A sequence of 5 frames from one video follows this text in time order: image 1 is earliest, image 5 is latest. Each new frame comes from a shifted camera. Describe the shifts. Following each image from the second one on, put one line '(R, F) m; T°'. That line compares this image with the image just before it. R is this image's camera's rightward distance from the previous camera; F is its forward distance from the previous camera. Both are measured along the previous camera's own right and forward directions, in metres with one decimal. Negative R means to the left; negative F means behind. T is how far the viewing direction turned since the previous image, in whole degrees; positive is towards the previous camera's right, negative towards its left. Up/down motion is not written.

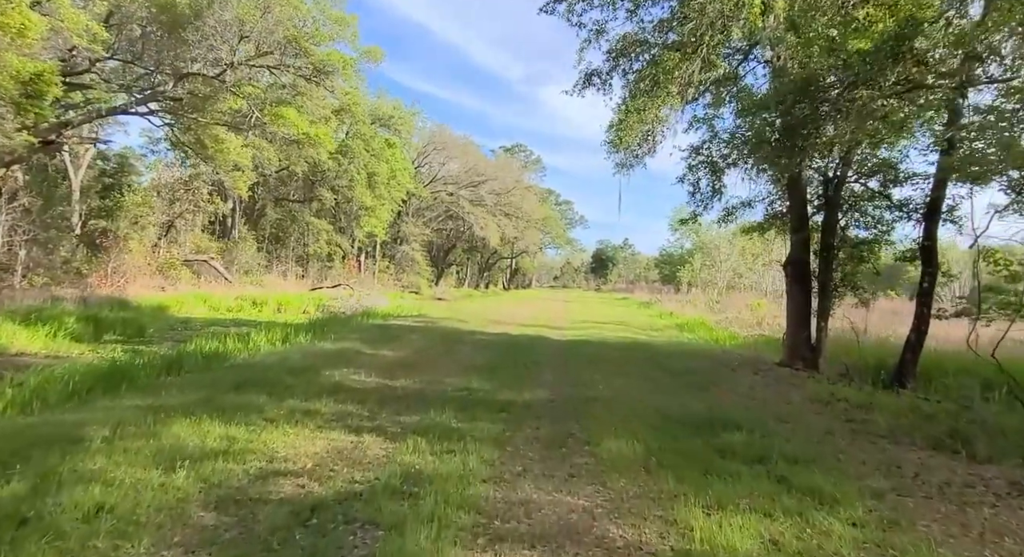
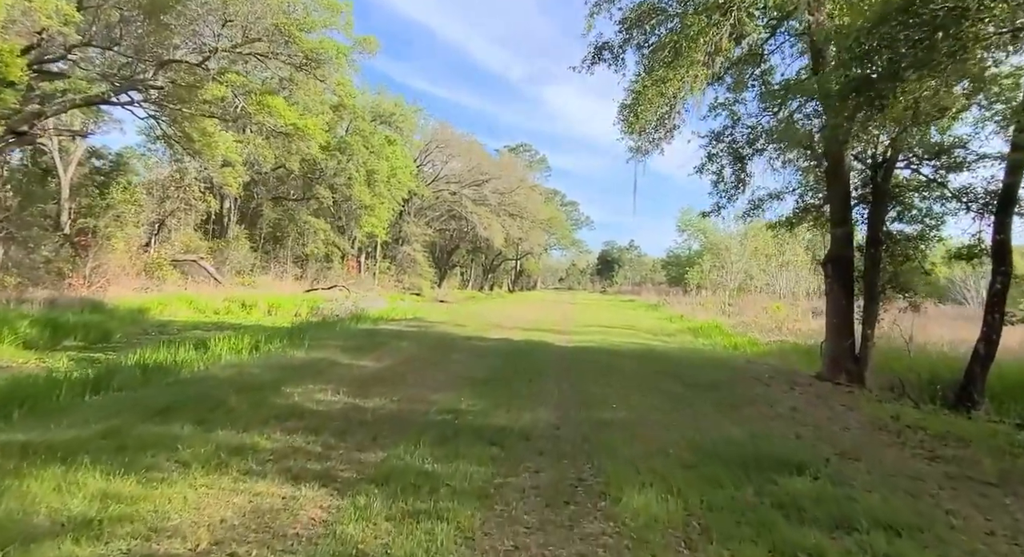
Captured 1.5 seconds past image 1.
(+0.1, +1.2) m; 0°
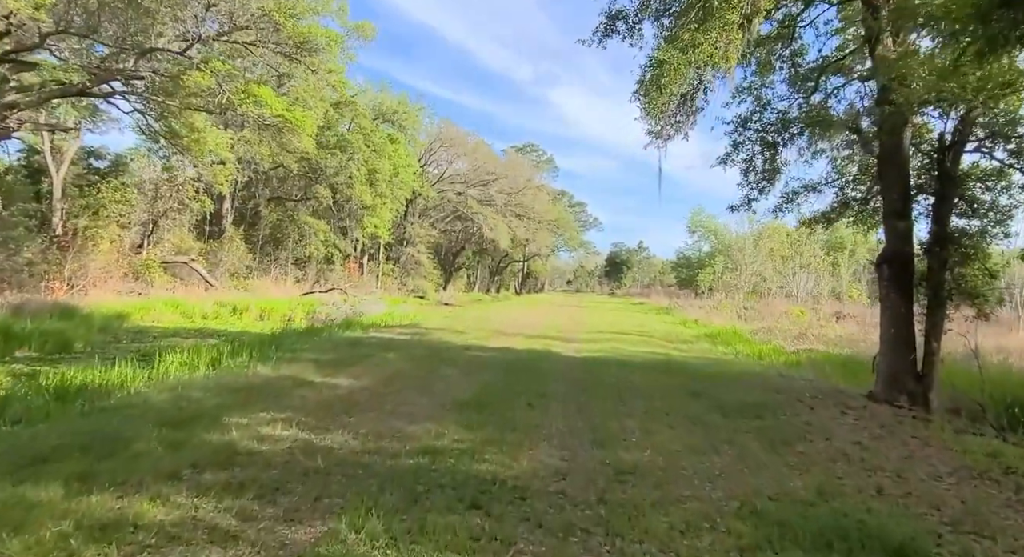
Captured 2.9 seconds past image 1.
(+0.1, +1.2) m; -1°
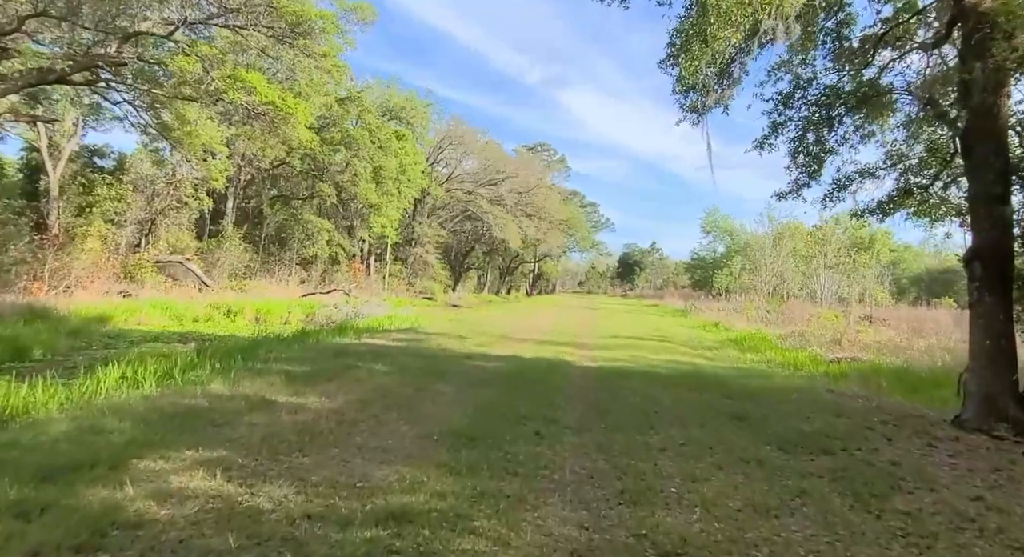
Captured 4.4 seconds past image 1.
(+0.1, +1.2) m; -1°
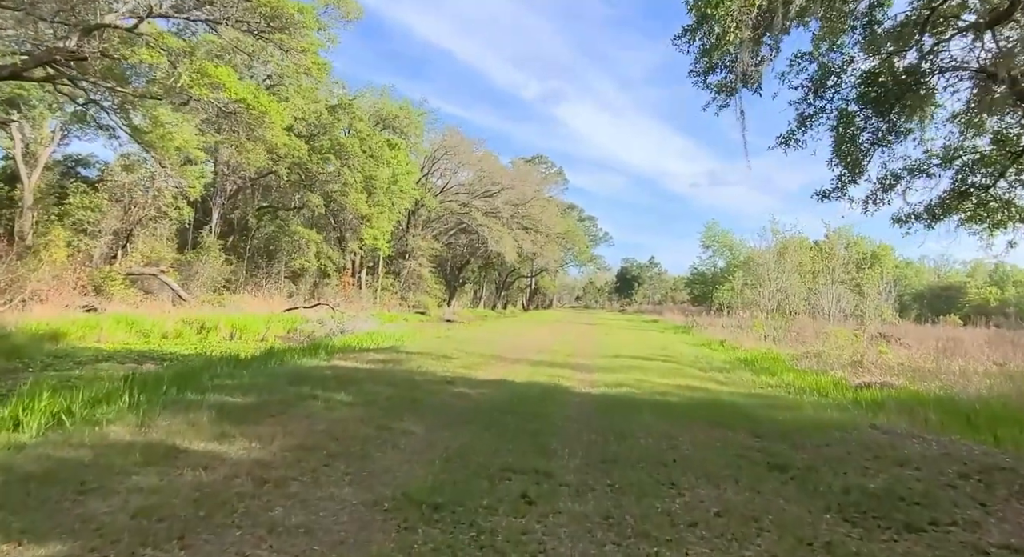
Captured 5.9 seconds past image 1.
(+0.1, +1.2) m; 0°
